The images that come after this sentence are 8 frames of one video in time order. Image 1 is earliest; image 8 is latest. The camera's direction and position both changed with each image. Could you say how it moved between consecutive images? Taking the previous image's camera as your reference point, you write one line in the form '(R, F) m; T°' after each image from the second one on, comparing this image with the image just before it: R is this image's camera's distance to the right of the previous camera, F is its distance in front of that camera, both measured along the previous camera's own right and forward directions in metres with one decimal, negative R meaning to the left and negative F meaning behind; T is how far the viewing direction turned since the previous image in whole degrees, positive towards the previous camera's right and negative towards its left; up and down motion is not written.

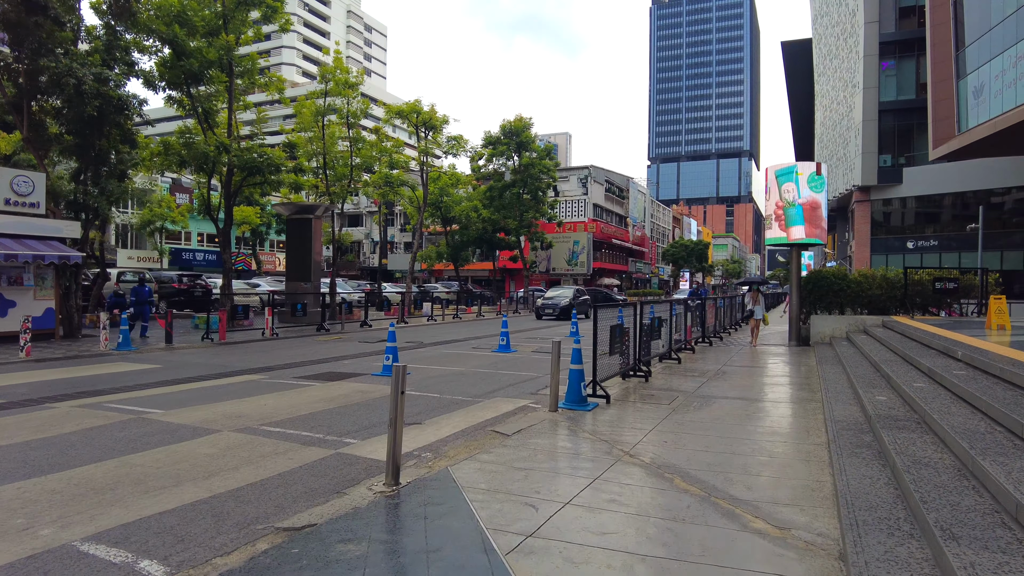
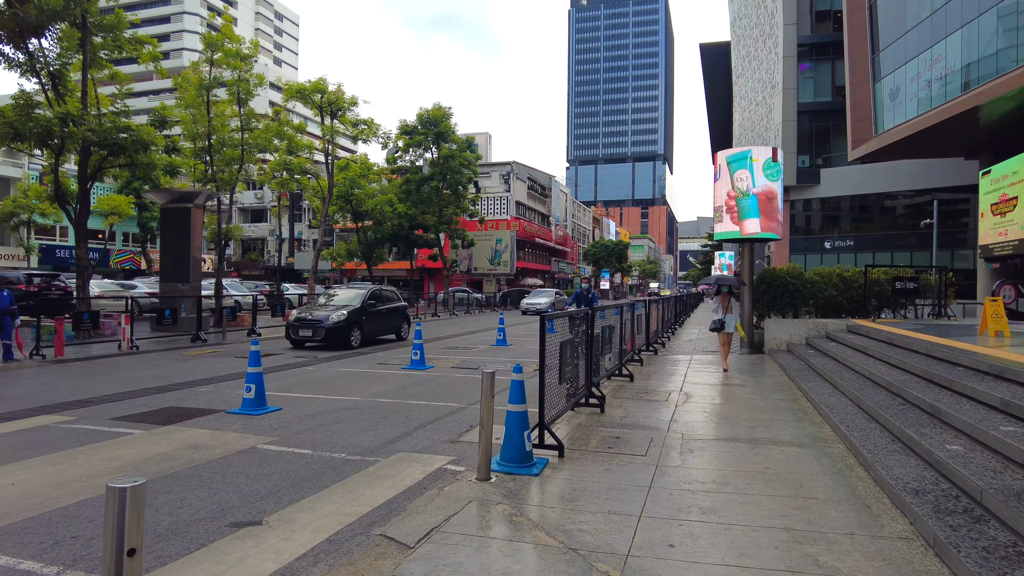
(+0.1, +2.5) m; +7°
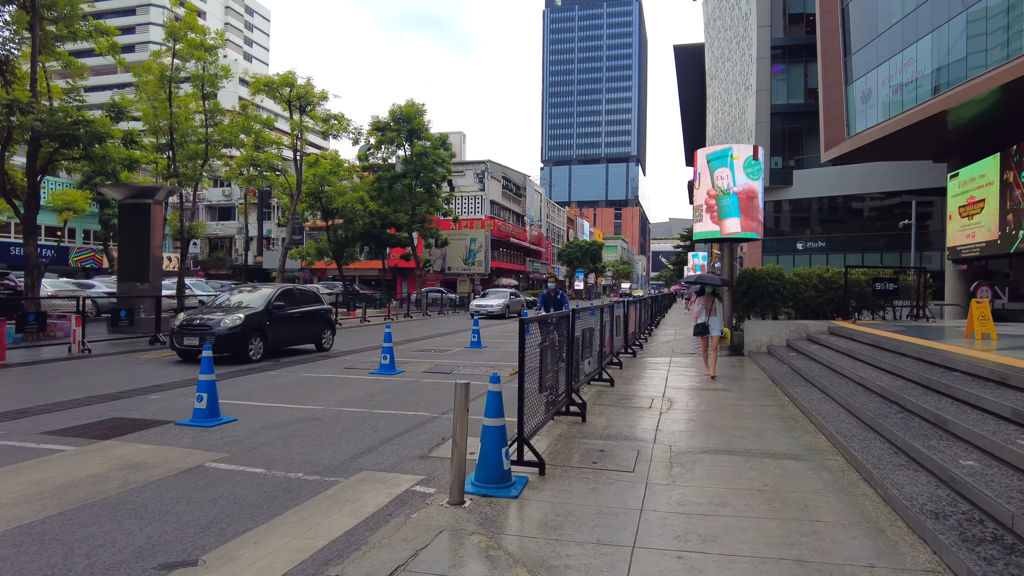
(0.0, +0.5) m; +2°
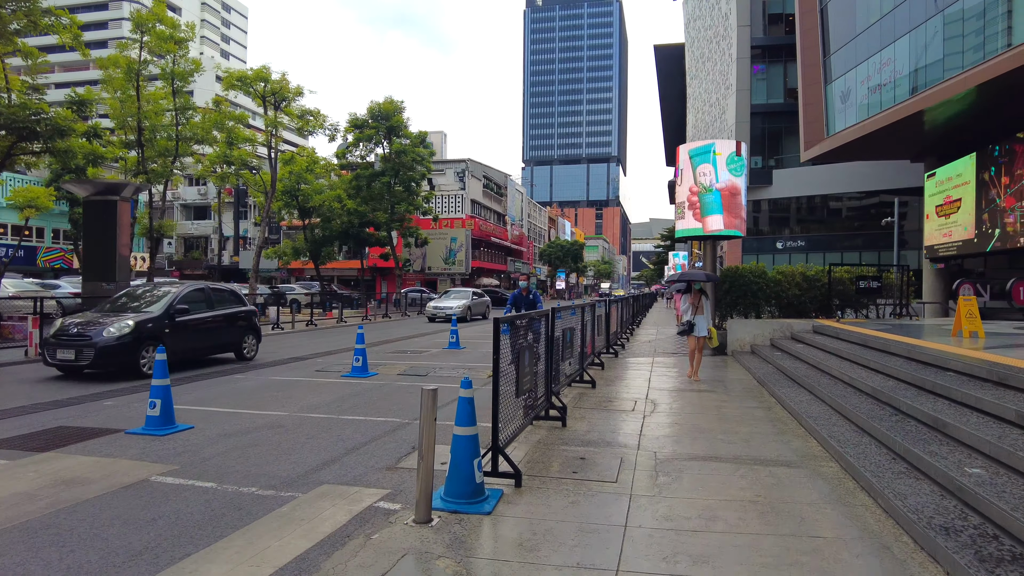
(+0.1, +0.4) m; +2°
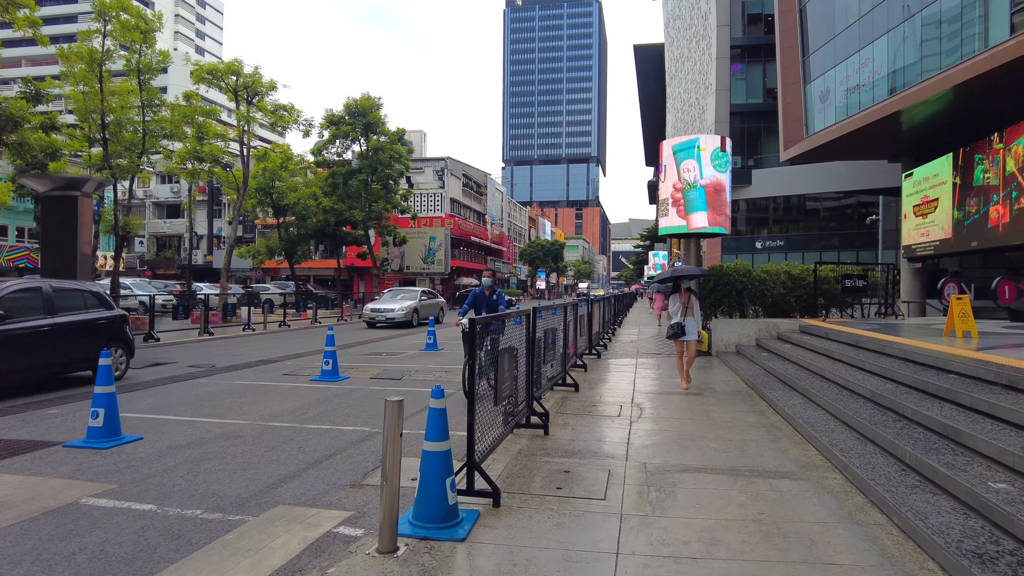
(0.0, +0.5) m; +2°
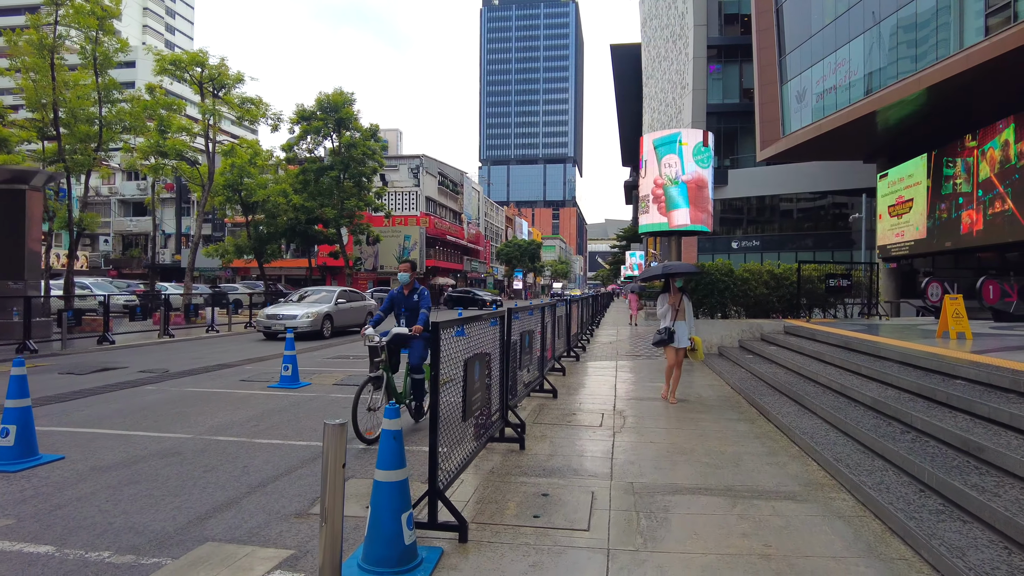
(0.0, +0.6) m; +2°
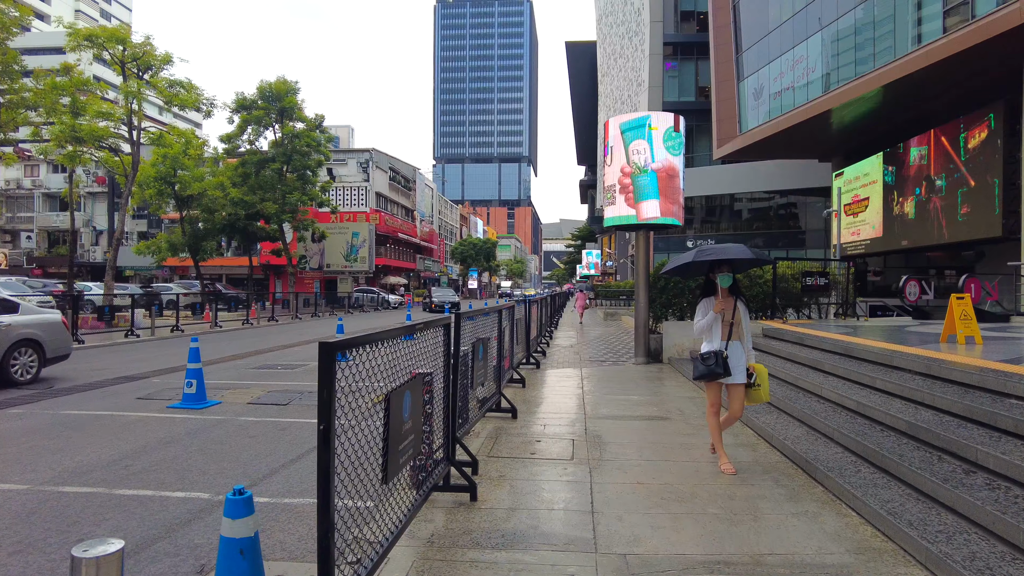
(0.0, +1.3) m; +4°
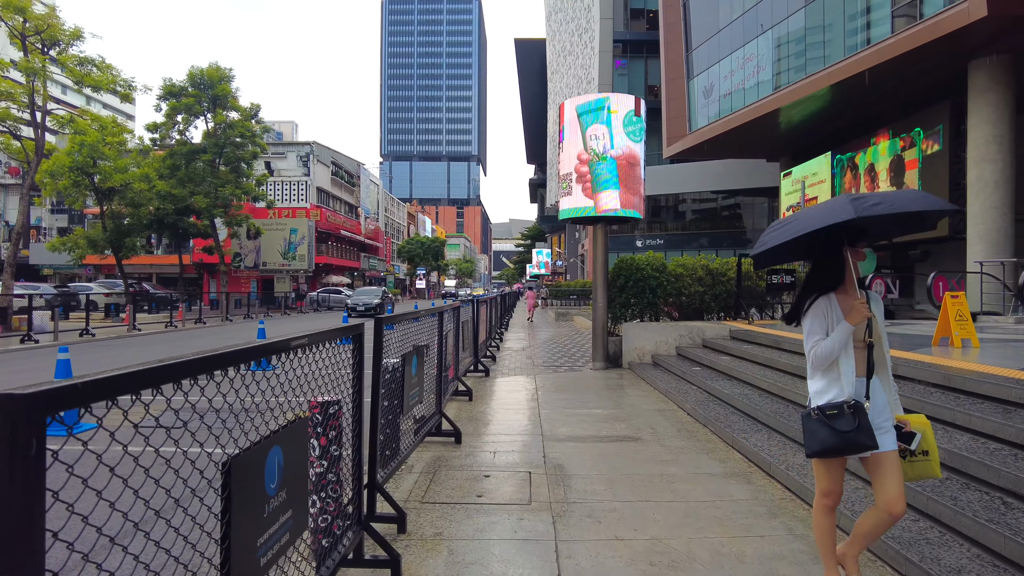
(+0.1, +1.2) m; +4°
